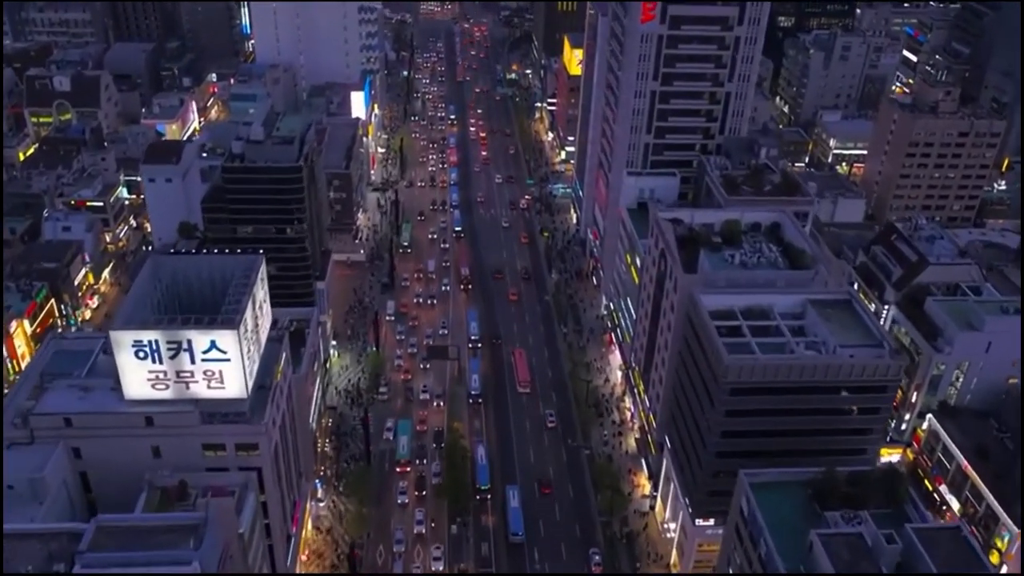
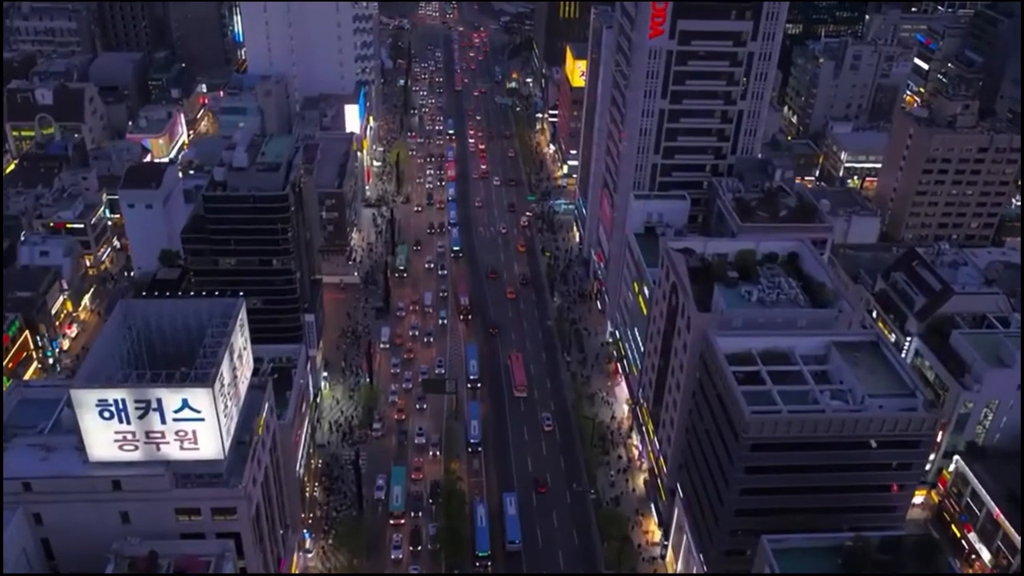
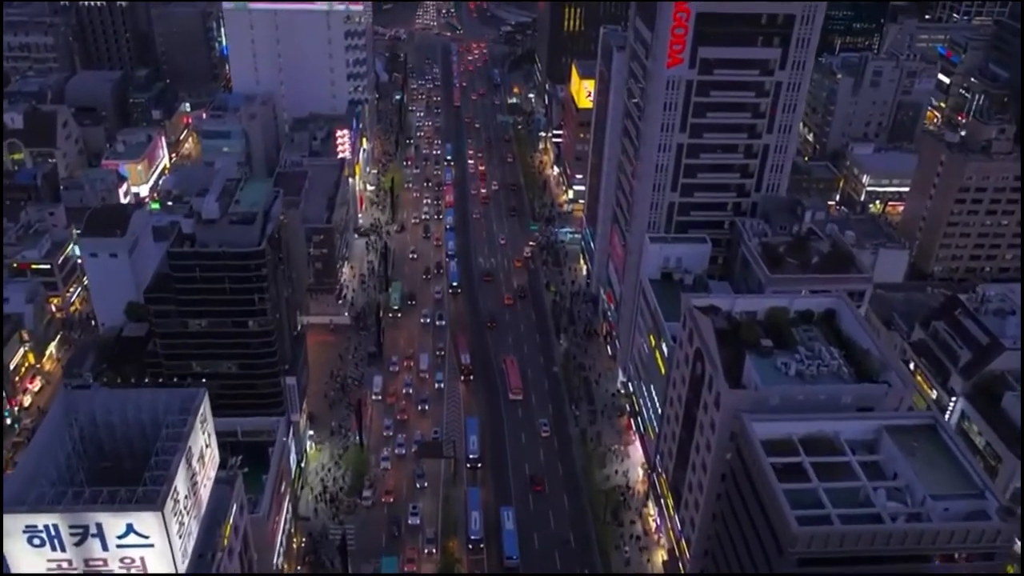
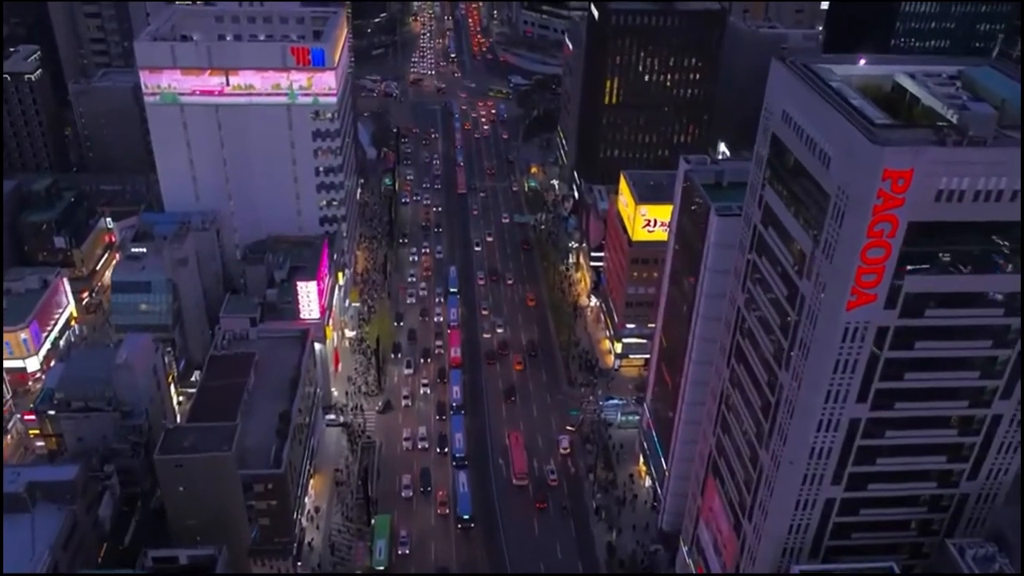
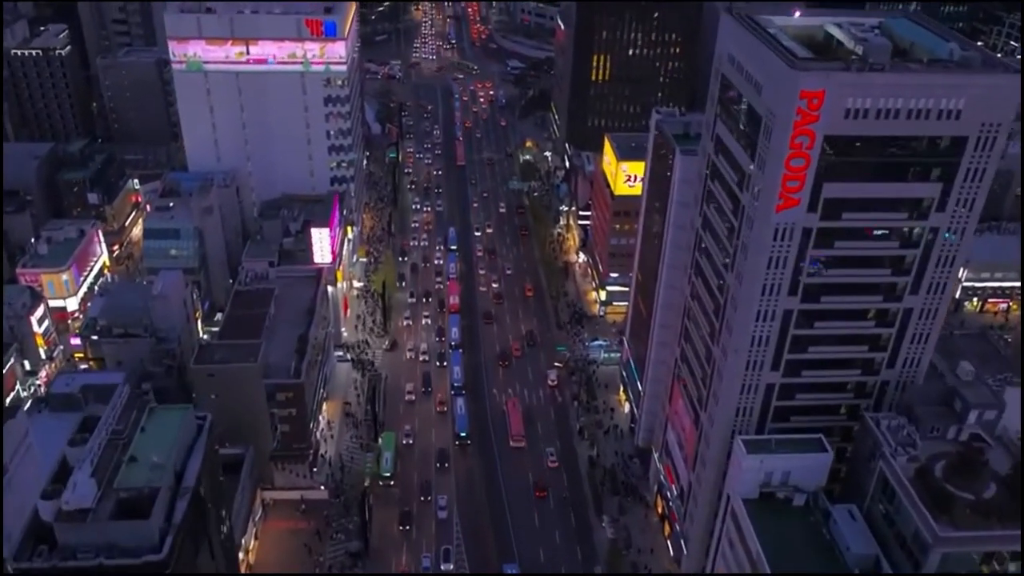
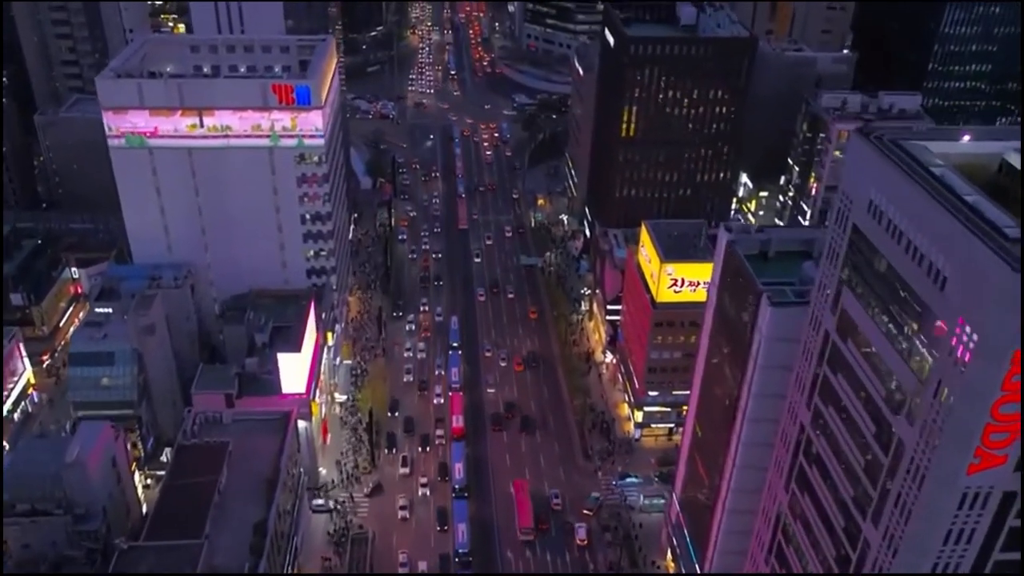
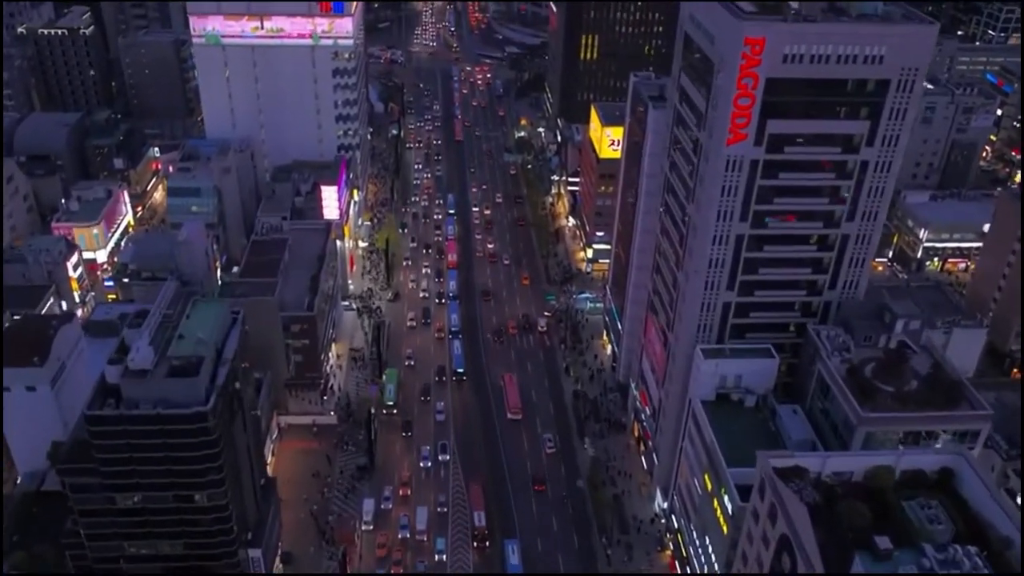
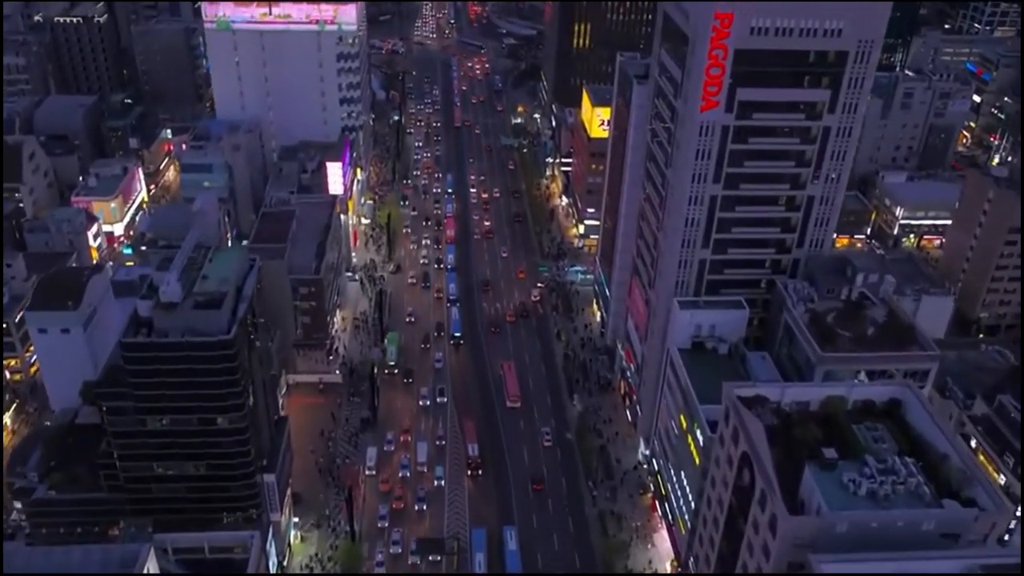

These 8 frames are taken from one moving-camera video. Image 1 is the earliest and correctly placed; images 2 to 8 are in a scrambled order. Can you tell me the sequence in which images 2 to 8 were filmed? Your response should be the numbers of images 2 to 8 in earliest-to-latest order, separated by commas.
2, 3, 8, 7, 5, 4, 6
